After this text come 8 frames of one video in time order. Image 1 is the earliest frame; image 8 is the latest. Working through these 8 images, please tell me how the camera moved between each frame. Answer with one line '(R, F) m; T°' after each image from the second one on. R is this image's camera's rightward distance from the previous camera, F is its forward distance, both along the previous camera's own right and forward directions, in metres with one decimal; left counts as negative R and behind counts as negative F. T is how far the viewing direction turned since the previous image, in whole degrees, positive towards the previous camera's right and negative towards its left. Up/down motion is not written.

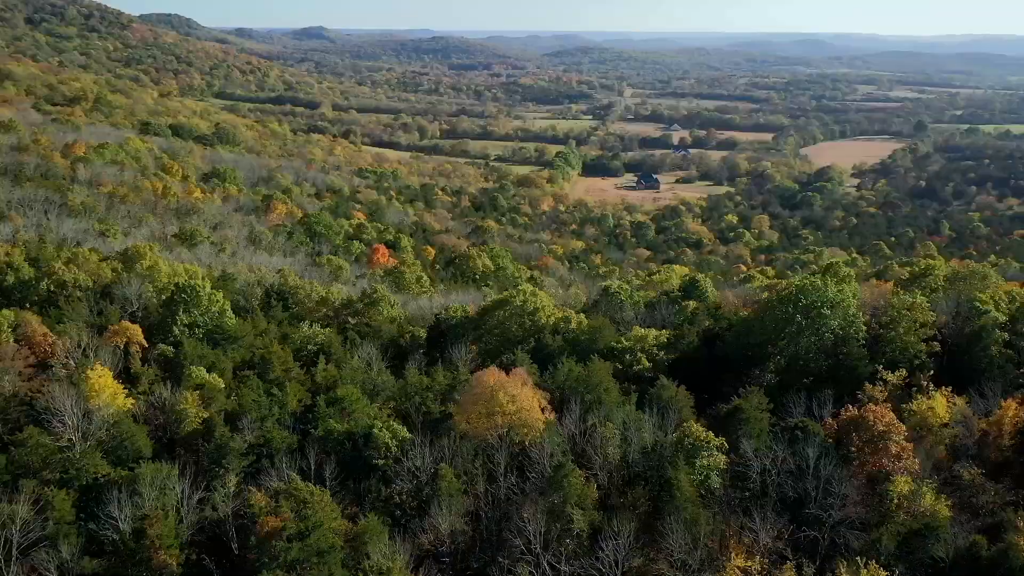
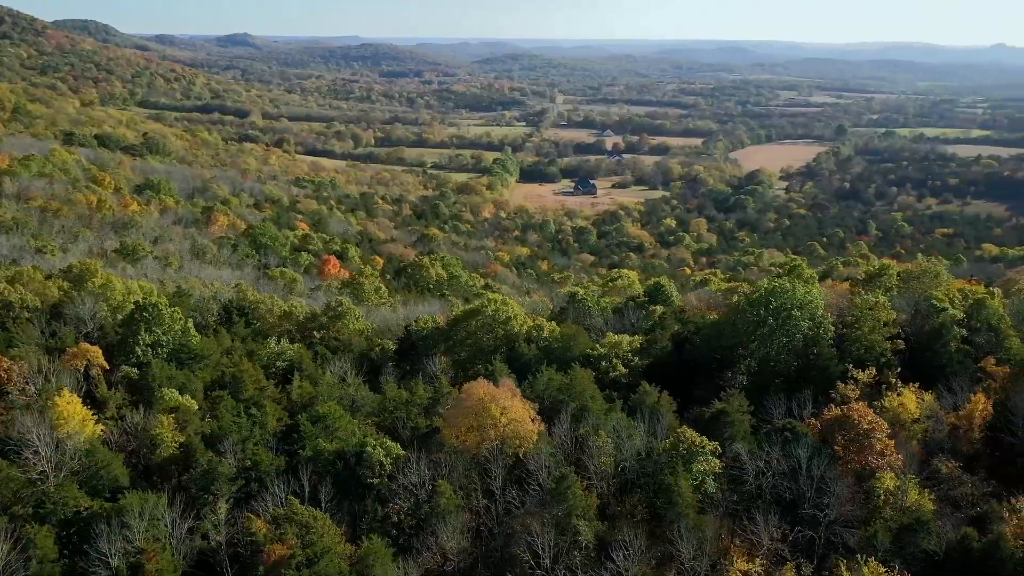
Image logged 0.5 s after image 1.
(-1.3, +0.3) m; +5°
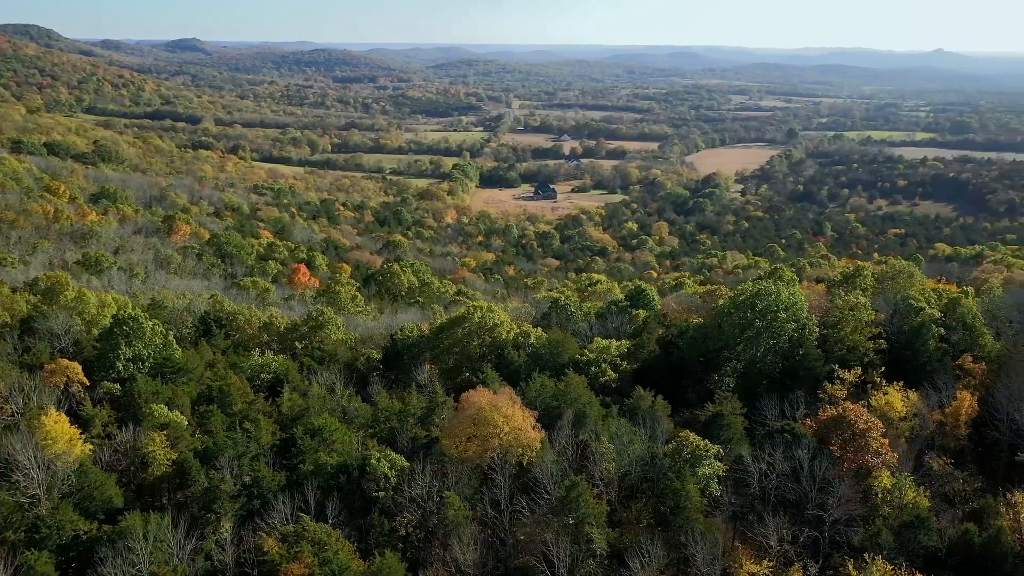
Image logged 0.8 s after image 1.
(-1.1, +0.2) m; +3°
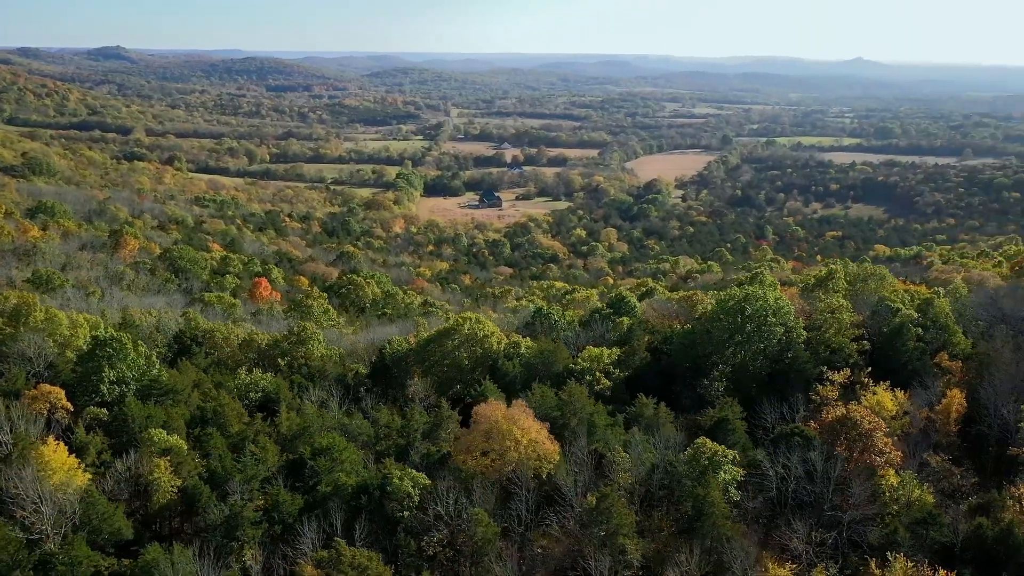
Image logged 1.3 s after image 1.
(-1.8, +0.2) m; +4°
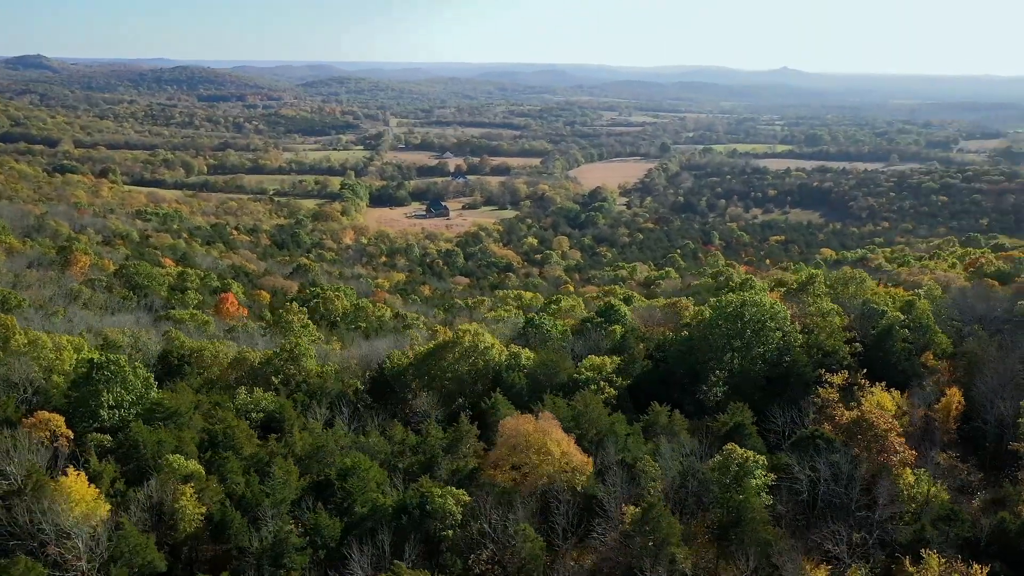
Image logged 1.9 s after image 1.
(-2.2, +0.2) m; +4°
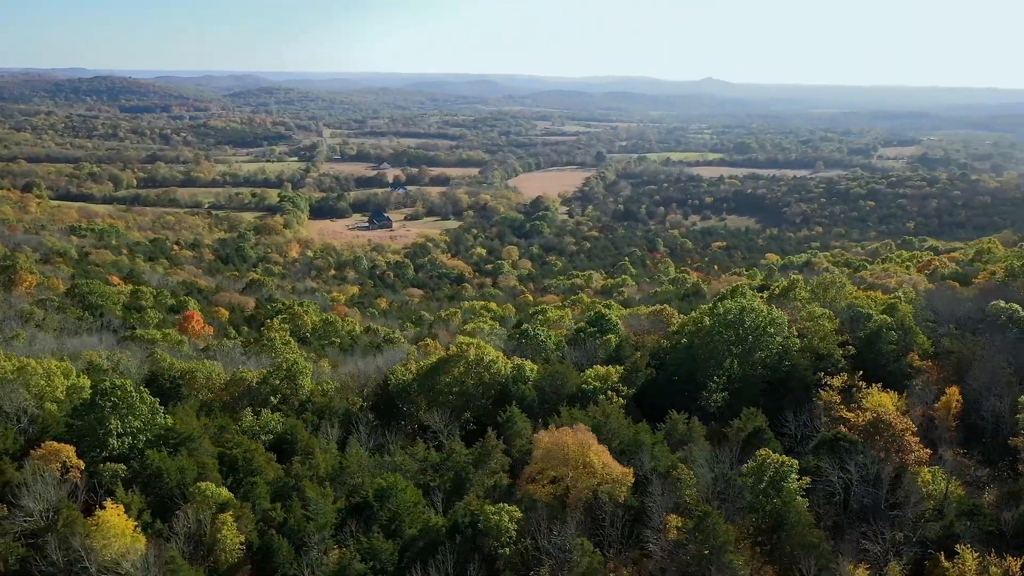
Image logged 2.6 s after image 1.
(-2.5, +0.2) m; +5°
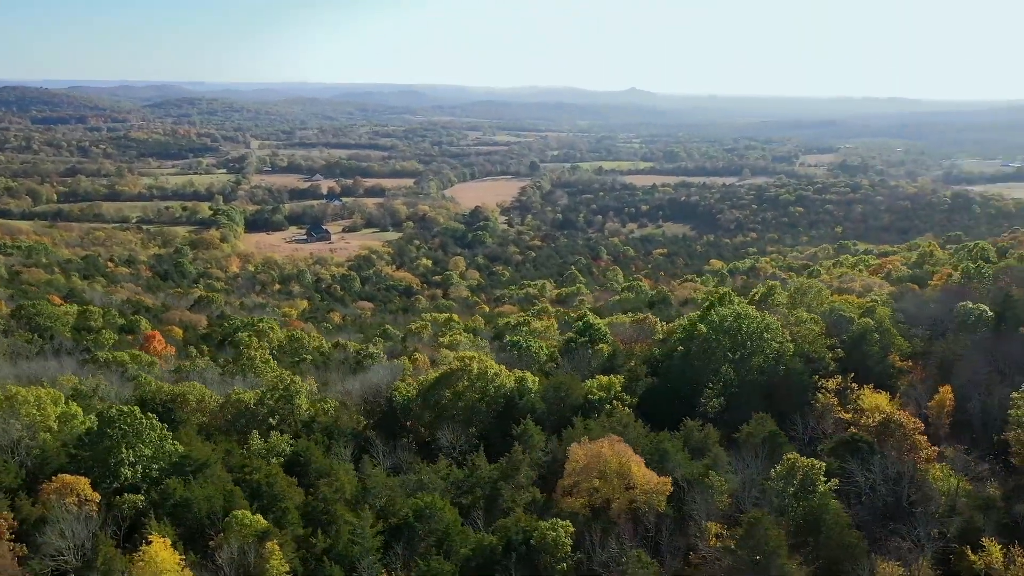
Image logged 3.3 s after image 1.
(-2.5, +0.2) m; +5°
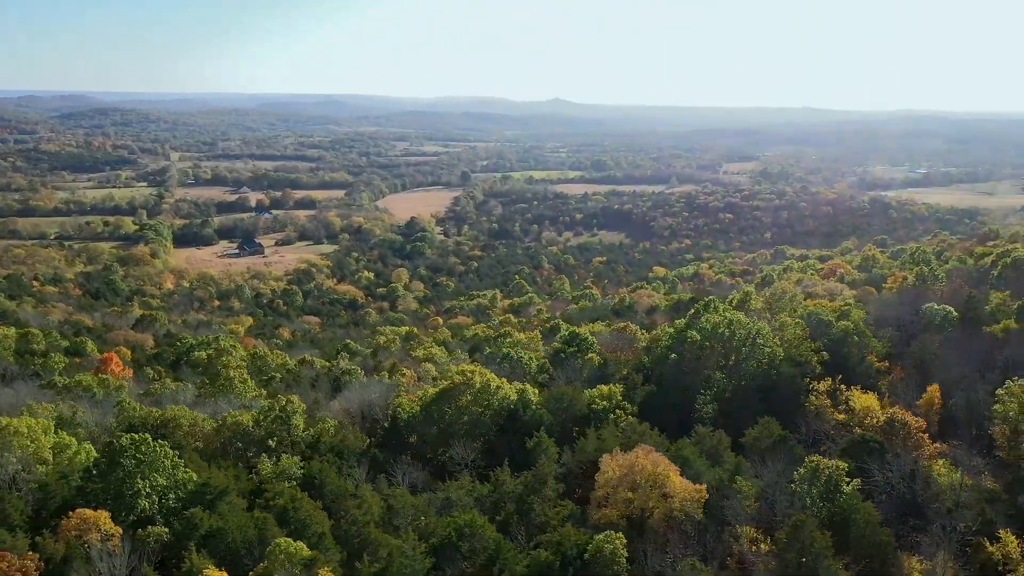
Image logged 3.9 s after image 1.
(-2.5, +0.2) m; +5°
